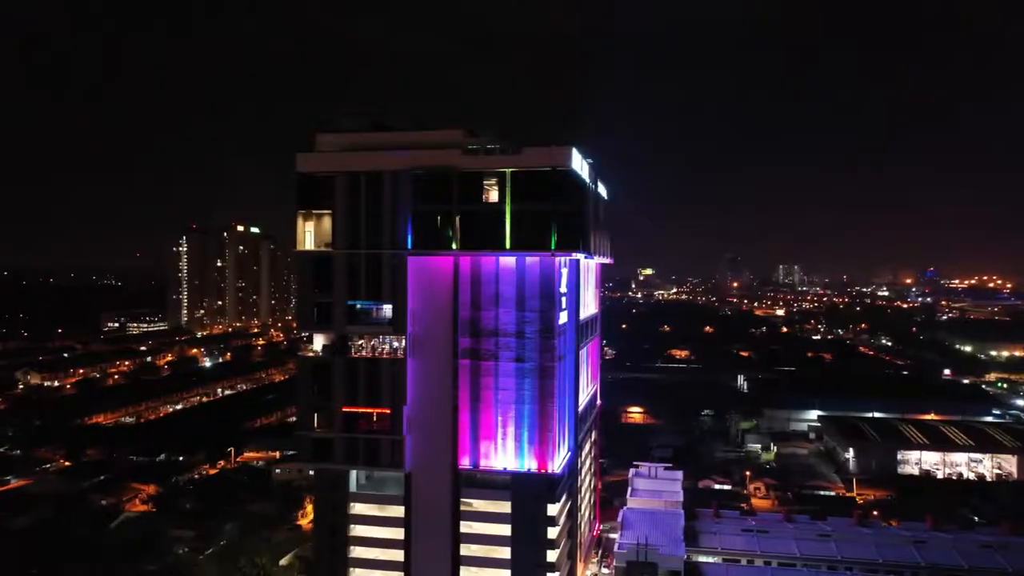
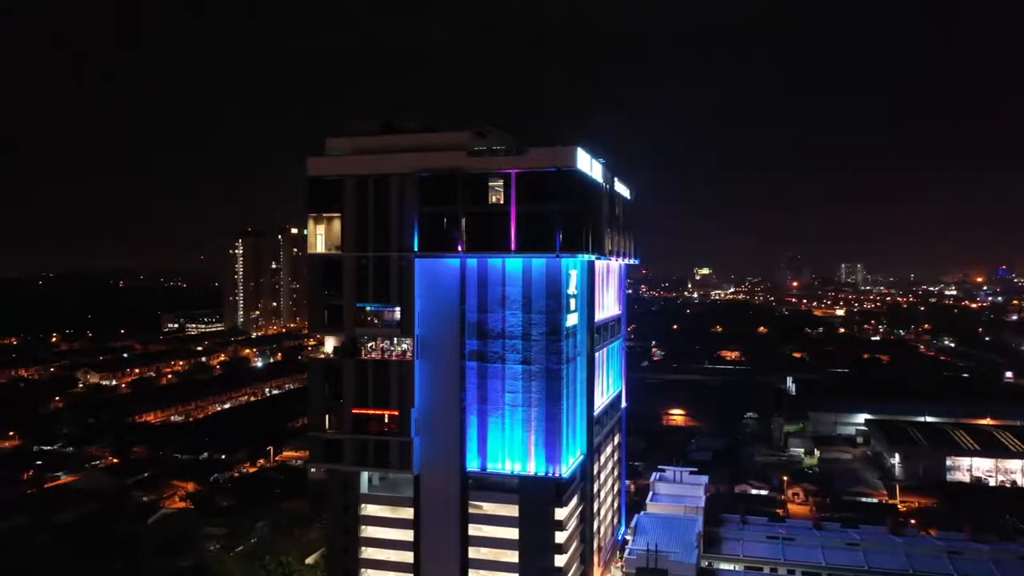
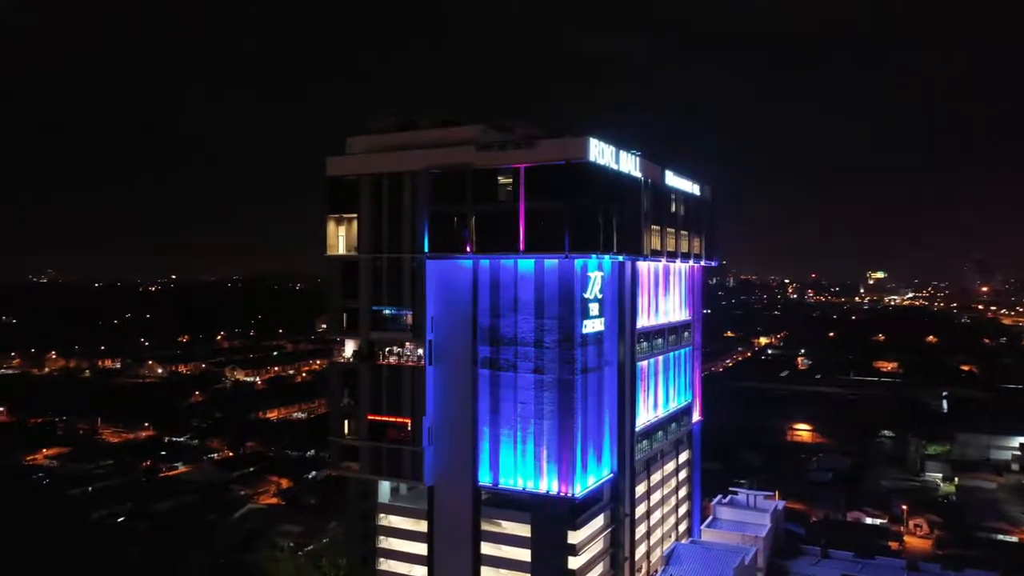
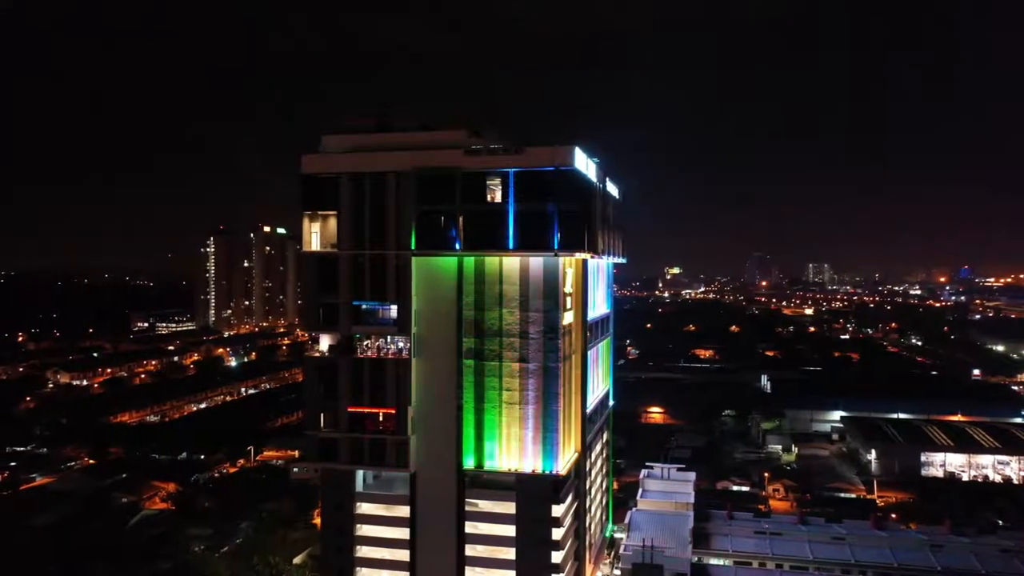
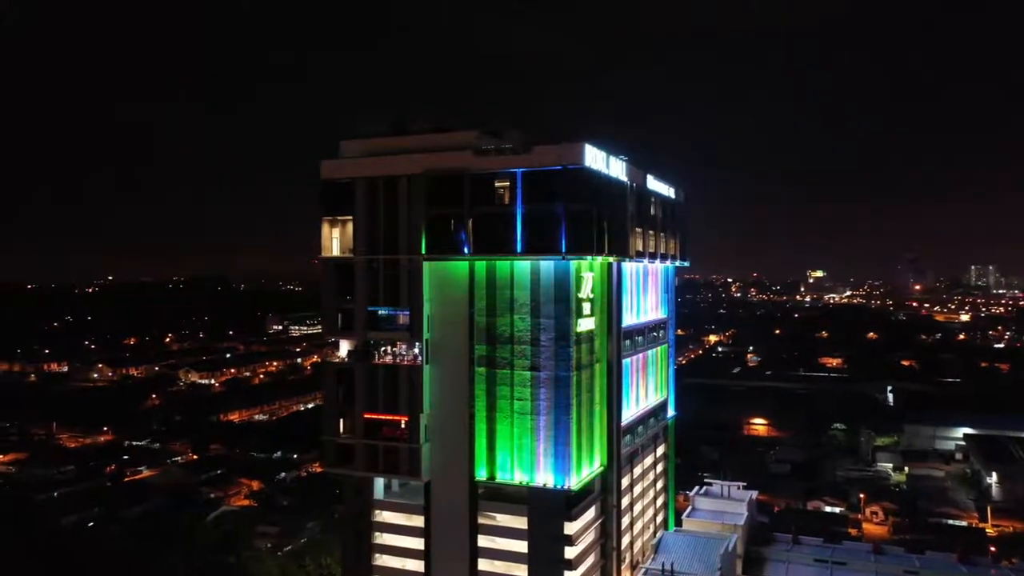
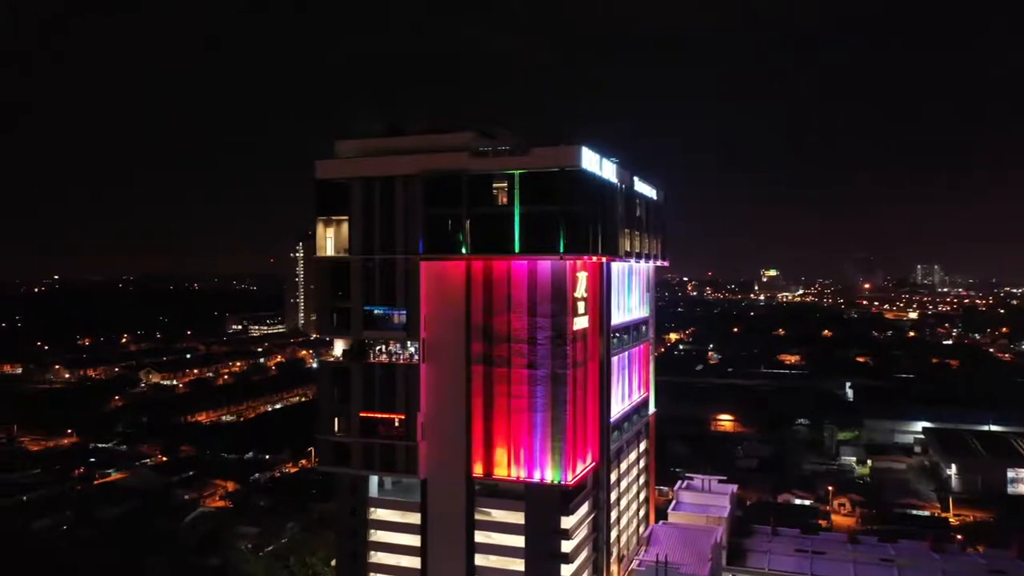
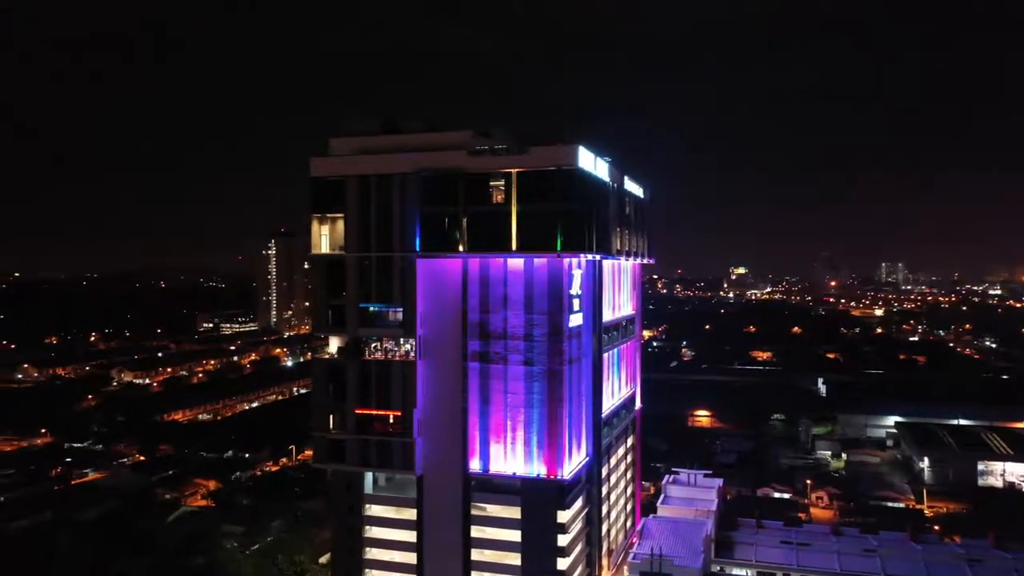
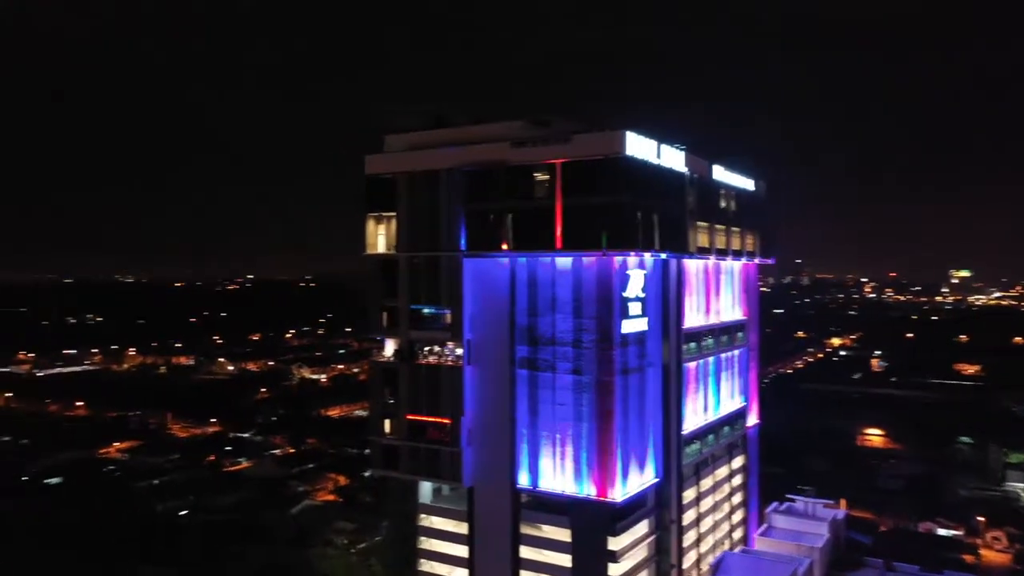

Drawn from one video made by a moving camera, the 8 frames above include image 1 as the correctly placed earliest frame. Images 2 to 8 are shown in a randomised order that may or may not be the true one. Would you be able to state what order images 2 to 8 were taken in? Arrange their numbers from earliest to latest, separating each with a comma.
4, 2, 7, 6, 5, 3, 8
